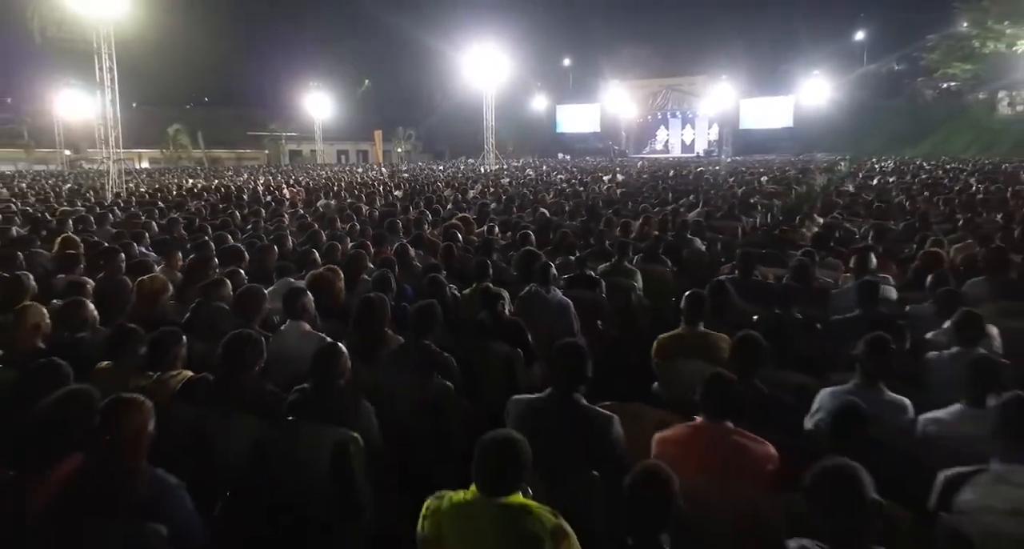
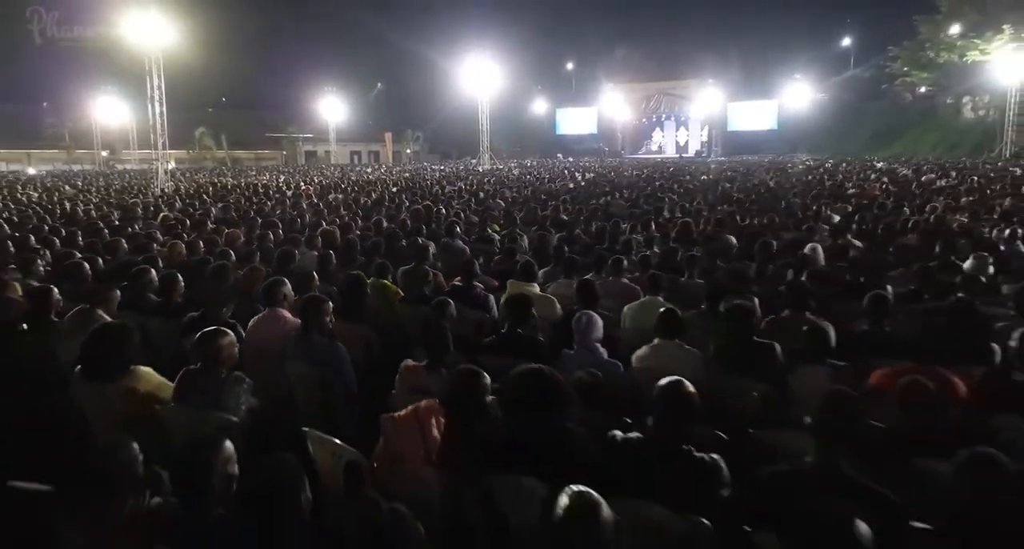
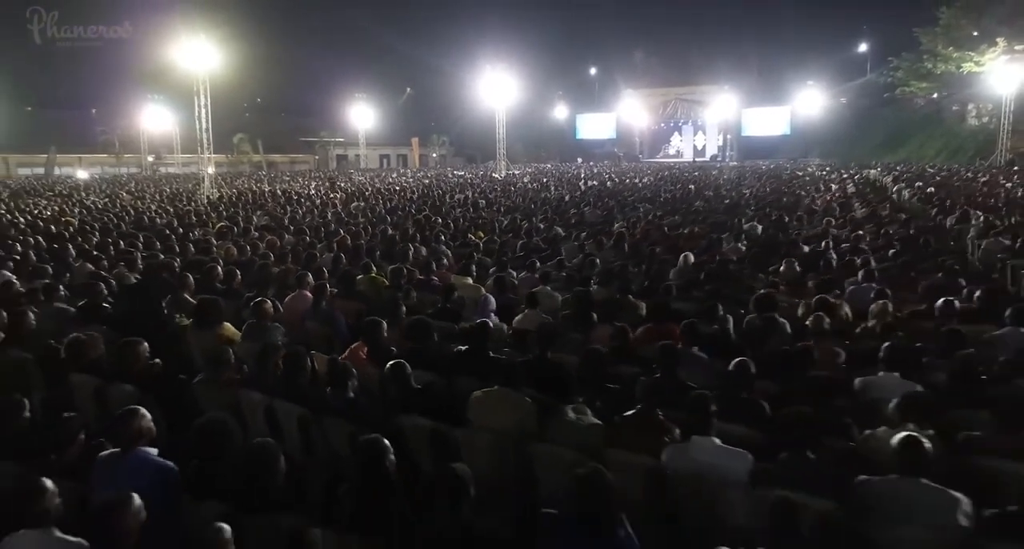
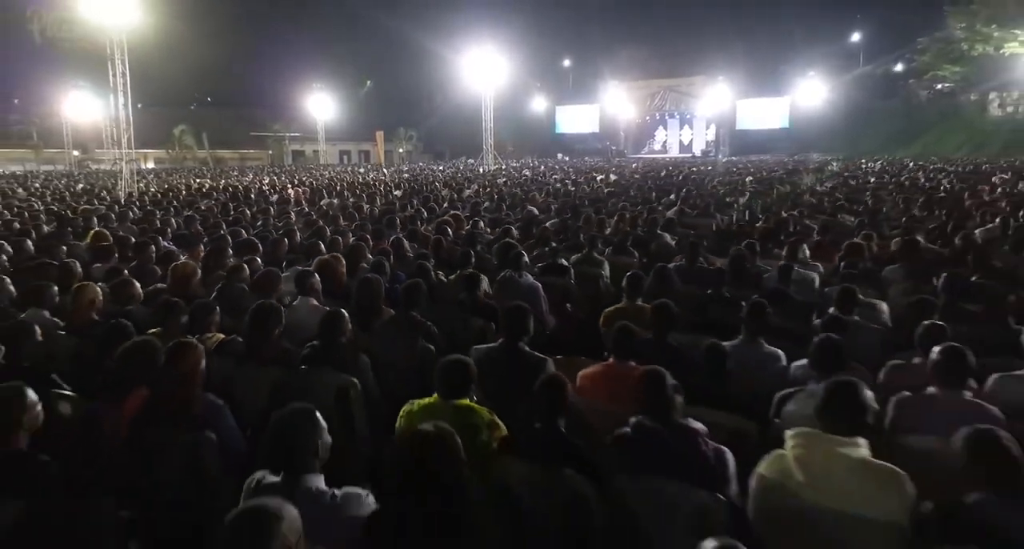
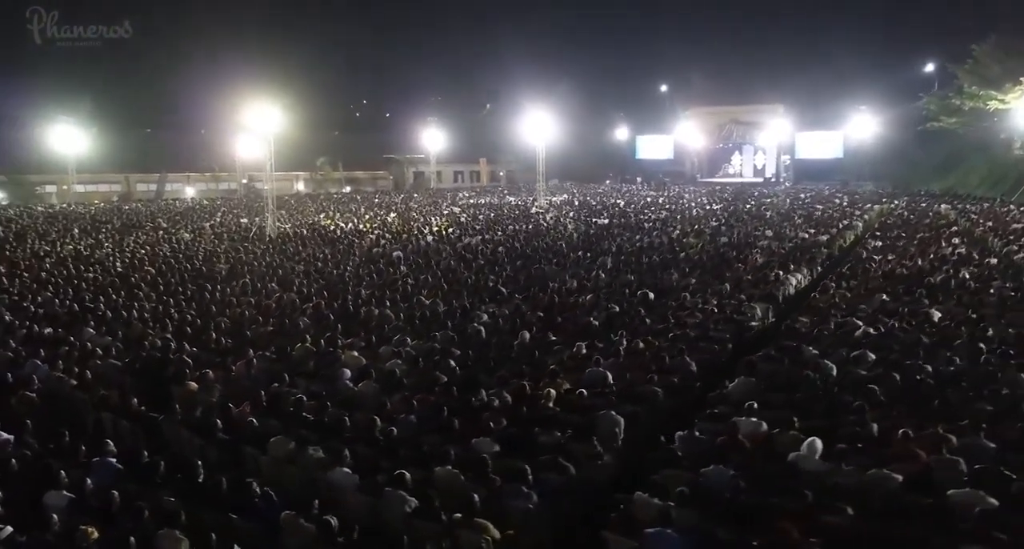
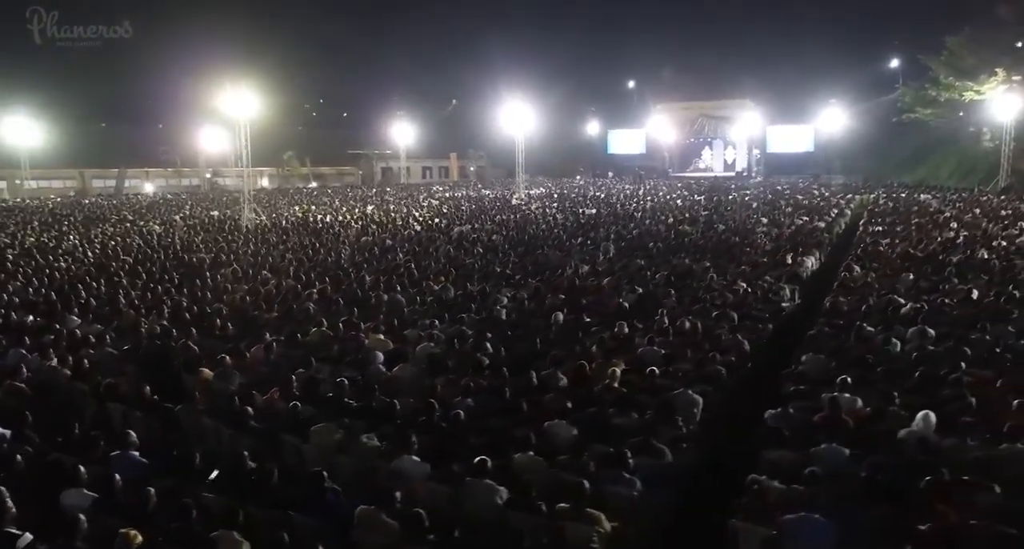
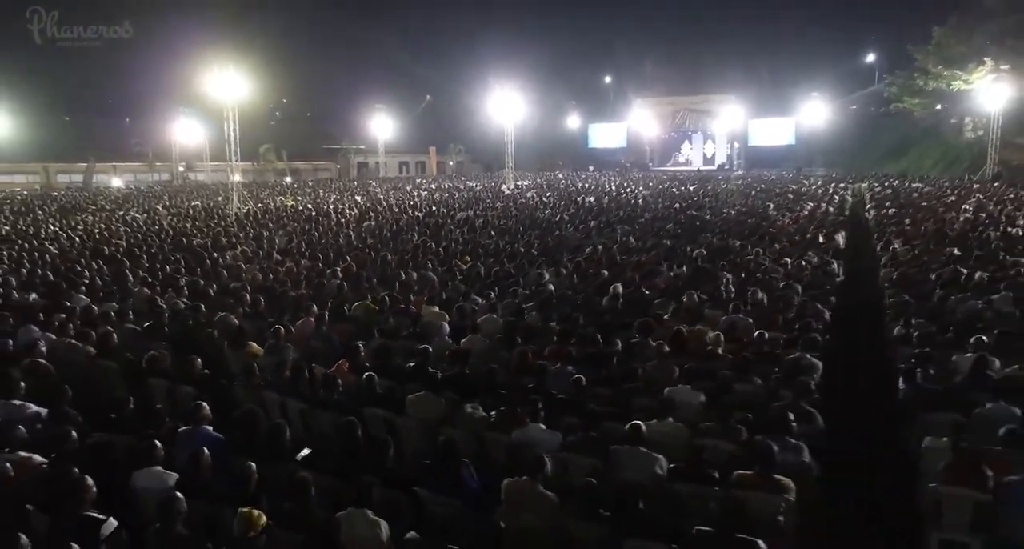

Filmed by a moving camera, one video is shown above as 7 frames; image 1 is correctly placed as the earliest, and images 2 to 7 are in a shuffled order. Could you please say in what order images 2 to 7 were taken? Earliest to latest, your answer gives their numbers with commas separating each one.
4, 2, 3, 7, 6, 5
